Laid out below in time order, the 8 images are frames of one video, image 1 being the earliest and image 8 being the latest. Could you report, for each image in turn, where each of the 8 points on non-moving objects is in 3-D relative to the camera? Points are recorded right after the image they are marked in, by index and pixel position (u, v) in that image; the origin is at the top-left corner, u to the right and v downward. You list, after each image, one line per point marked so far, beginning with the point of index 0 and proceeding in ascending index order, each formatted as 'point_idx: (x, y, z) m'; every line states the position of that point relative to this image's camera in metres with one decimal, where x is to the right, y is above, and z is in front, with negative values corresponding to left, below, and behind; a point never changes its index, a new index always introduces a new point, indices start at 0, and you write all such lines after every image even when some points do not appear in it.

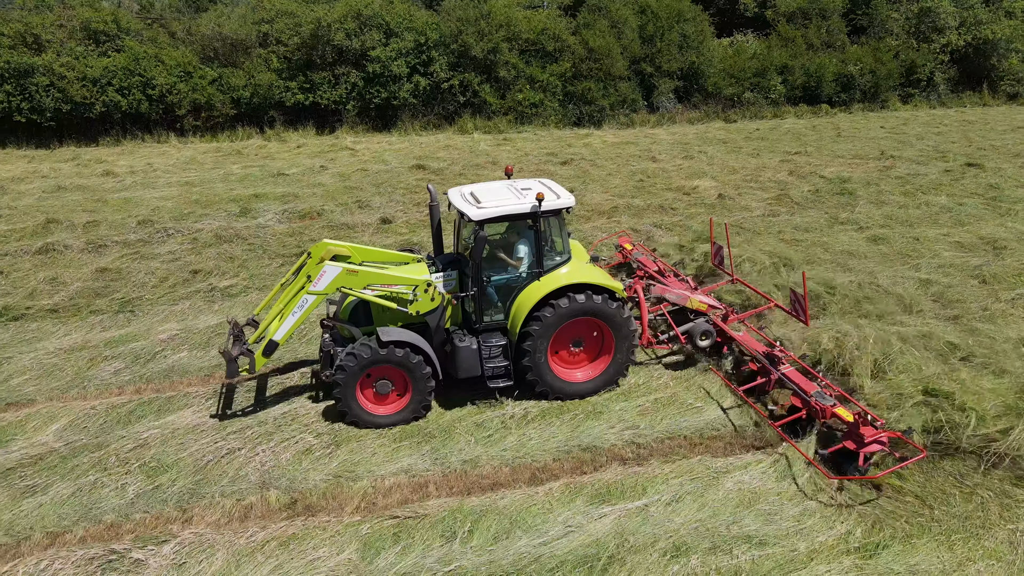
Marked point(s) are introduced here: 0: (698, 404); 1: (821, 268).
0: (+1.5, -0.8, +5.8) m
1: (+3.5, +0.2, +8.5) m
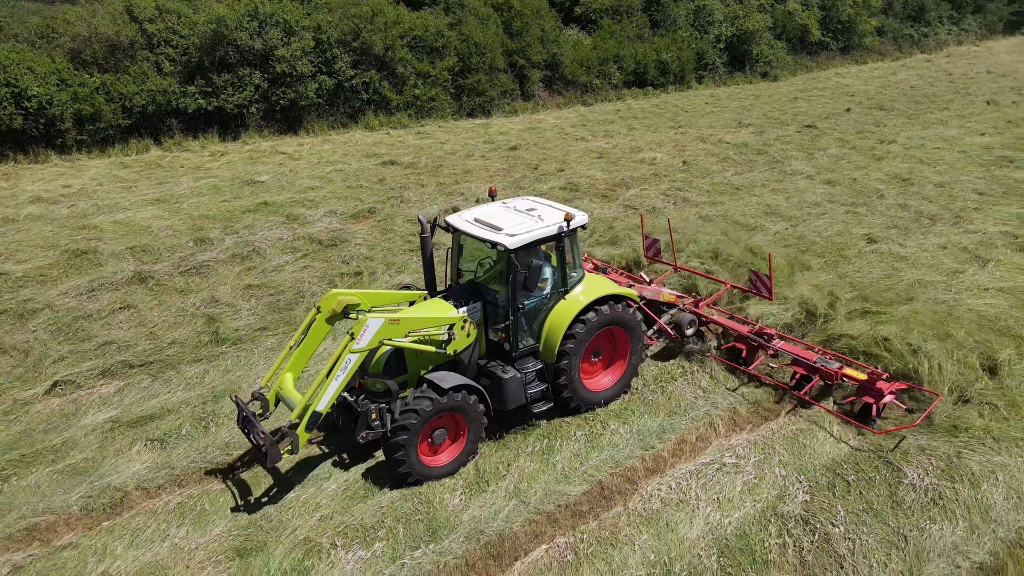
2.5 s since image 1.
0: (+4.0, 0.0, +7.8) m
1: (+4.7, +1.2, +11.1) m
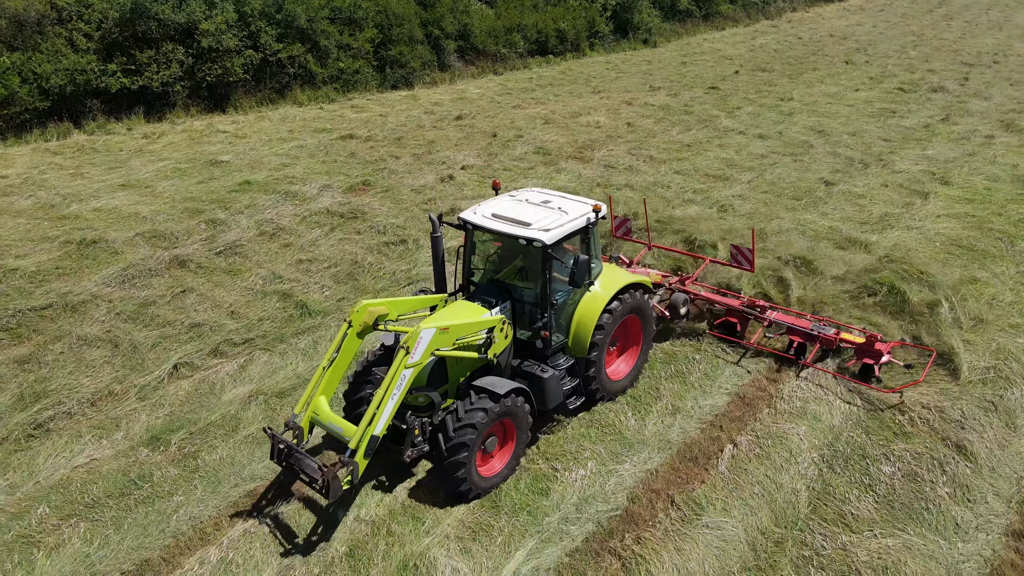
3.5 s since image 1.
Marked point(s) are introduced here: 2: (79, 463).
0: (+4.5, +0.8, +9.2) m
1: (+4.4, +2.2, +12.5) m
2: (-3.0, -1.2, +5.1) m
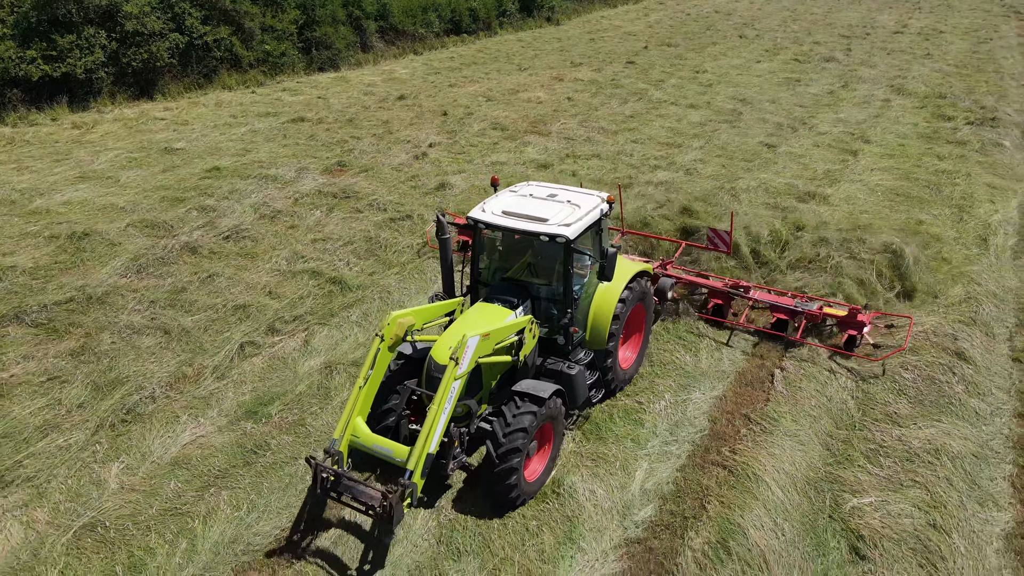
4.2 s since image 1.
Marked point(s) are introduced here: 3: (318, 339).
0: (+4.3, +1.5, +10.4) m
1: (+3.6, +3.0, +13.5) m
2: (-2.3, -1.1, +5.2) m
3: (-1.7, -0.4, +6.5) m
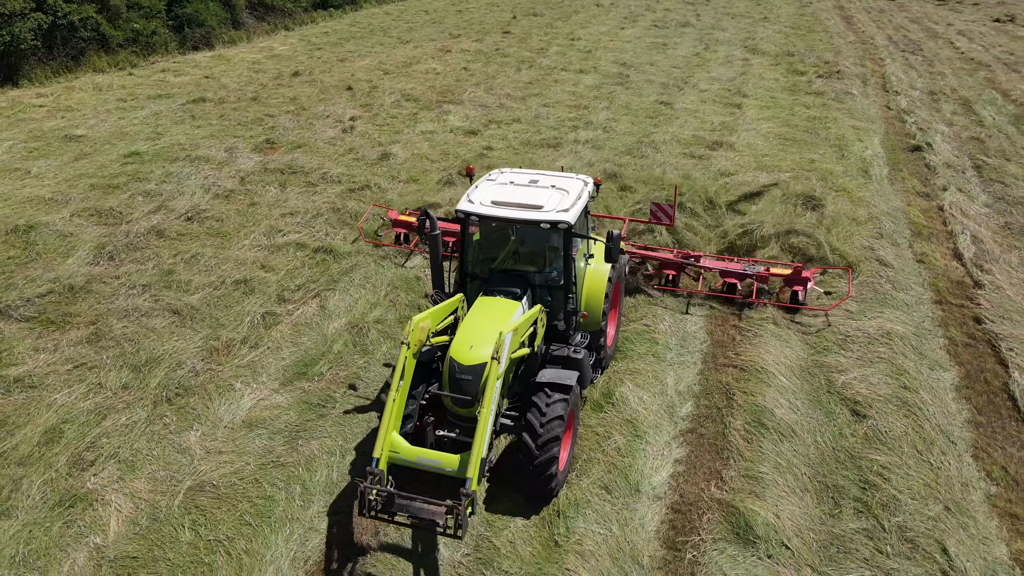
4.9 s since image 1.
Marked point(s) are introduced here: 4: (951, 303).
0: (+3.2, +2.5, +11.6) m
1: (+1.8, +4.0, +14.6) m
2: (-1.9, -0.9, +5.4) m
3: (-1.6, -0.1, +6.7) m
4: (+4.0, -0.2, +6.8) m
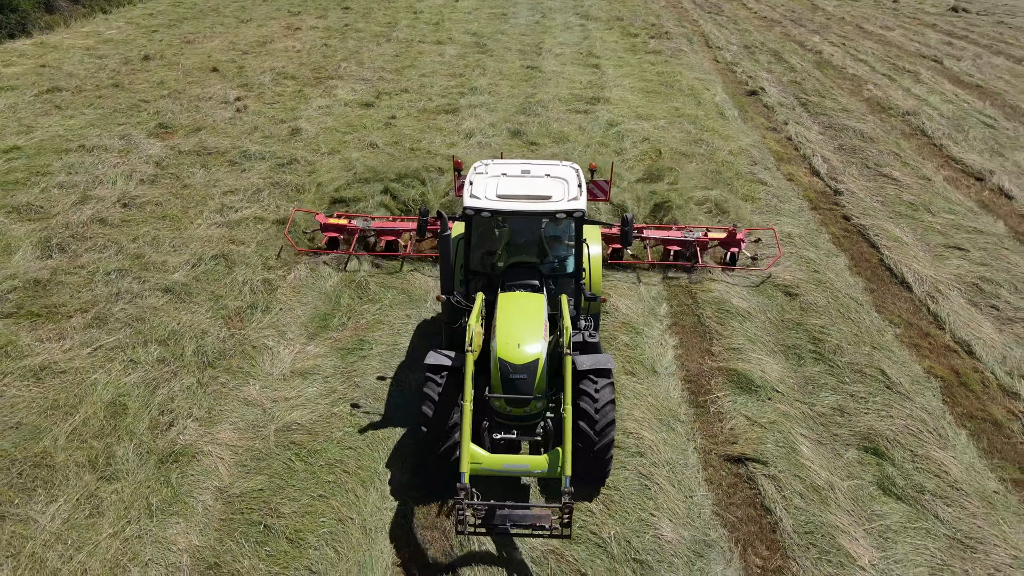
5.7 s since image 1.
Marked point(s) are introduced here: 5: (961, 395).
0: (+1.3, +3.5, +12.9) m
1: (-0.9, +4.8, +15.4) m
2: (-1.7, -0.5, +5.8) m
3: (-1.9, +0.2, +7.1) m
4: (+3.6, +0.9, +8.5) m
5: (+3.4, -0.8, +5.6) m
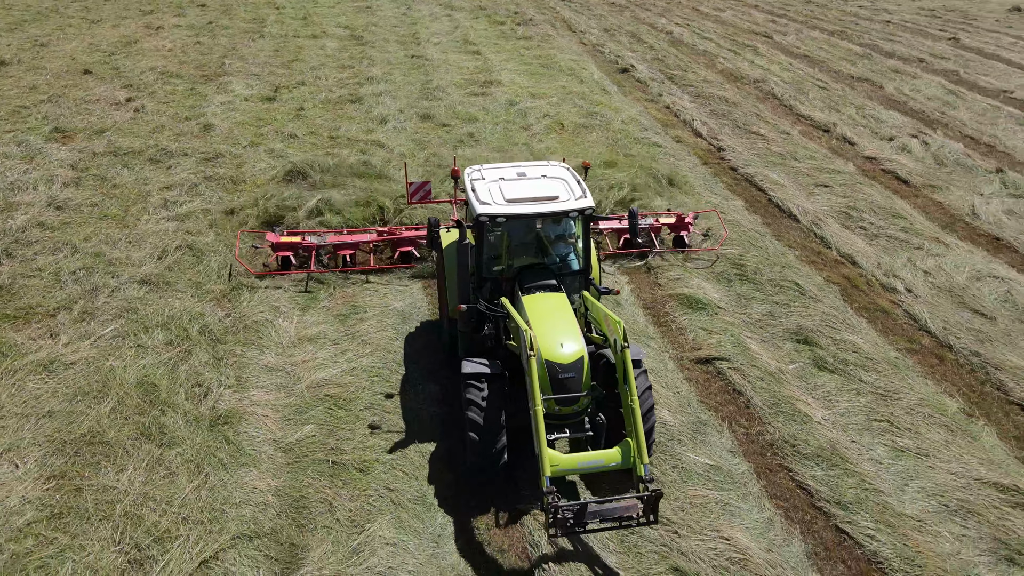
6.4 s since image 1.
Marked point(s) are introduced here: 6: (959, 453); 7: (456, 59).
0: (-0.6, +4.0, +13.7) m
1: (-3.4, +5.1, +15.6) m
2: (-1.8, -0.3, +6.2) m
3: (-2.3, +0.4, +7.4) m
4: (+2.7, +1.7, +9.9) m
5: (+3.2, -0.1, +7.0) m
6: (+3.1, -1.1, +5.1) m
7: (-1.1, +4.5, +14.7) m
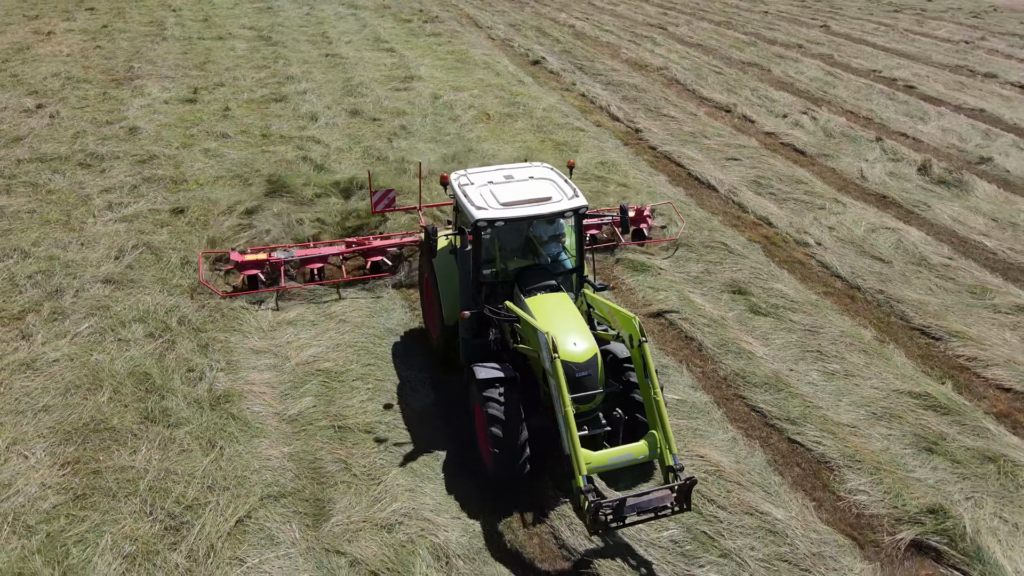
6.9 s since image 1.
0: (-2.2, +4.2, +14.0) m
1: (-5.3, +5.0, +15.5) m
2: (-2.1, -0.2, +6.4) m
3: (-2.8, +0.5, +7.6) m
4: (+1.7, +2.1, +10.7) m
5: (+2.8, +0.4, +7.9) m
6: (+2.9, -0.7, +5.9) m
7: (-2.9, +4.6, +14.9) m
